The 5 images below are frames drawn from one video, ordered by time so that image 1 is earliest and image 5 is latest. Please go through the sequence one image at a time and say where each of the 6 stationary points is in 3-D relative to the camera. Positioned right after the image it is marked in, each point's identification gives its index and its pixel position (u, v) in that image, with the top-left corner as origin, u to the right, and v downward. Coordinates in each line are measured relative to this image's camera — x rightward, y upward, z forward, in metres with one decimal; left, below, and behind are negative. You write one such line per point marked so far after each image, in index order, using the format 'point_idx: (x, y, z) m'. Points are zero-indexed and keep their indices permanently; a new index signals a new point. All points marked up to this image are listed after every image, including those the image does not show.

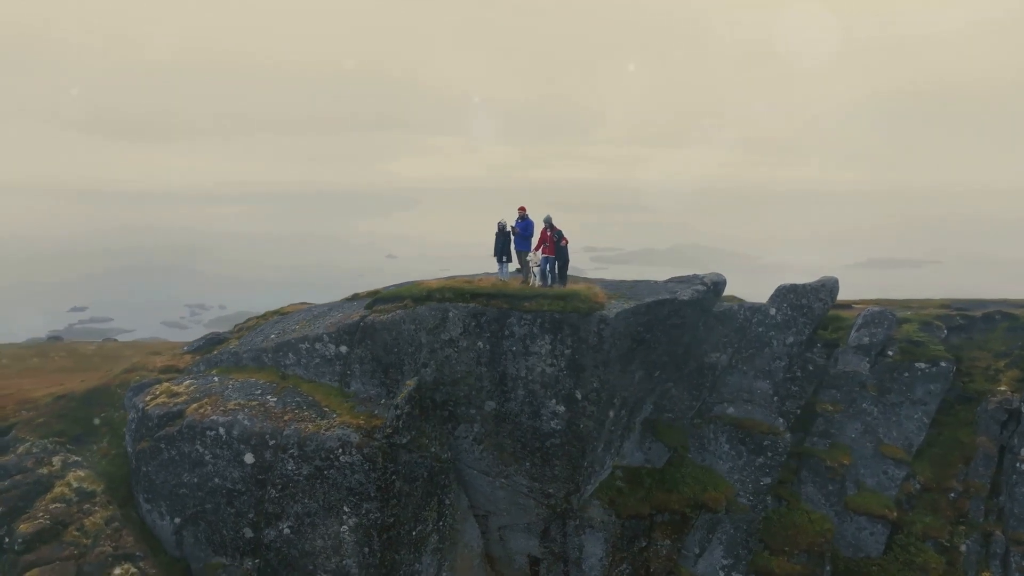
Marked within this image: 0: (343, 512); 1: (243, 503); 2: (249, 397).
0: (-5.8, -7.7, +18.2) m
1: (-9.5, -7.6, +18.7) m
2: (-9.8, -4.0, +19.7) m
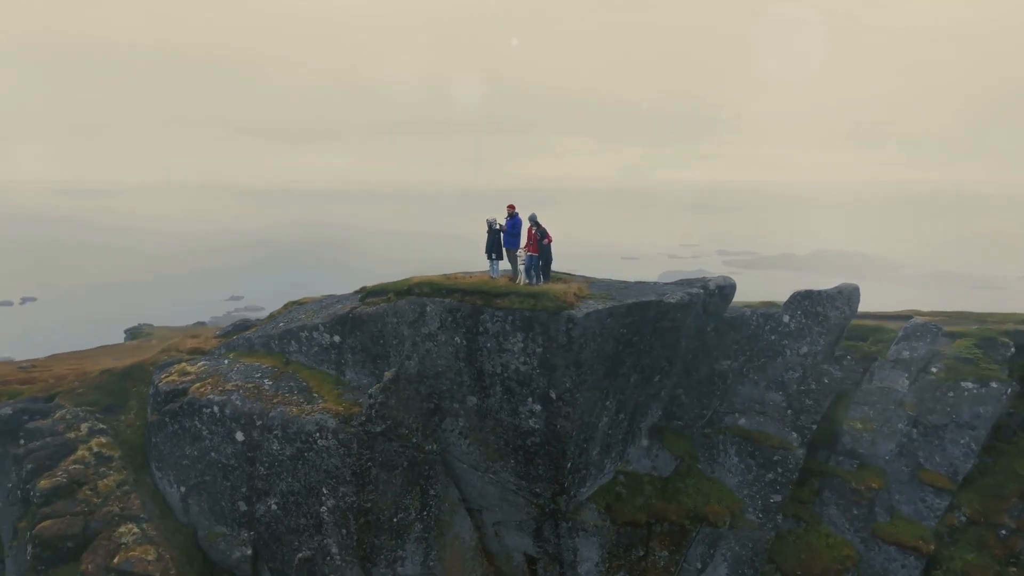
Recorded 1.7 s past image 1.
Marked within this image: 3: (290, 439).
0: (-6.8, -7.3, +18.9) m
1: (-10.4, -7.1, +20.0) m
2: (-10.5, -3.6, +21.0) m
3: (-7.8, -5.3, +18.7) m
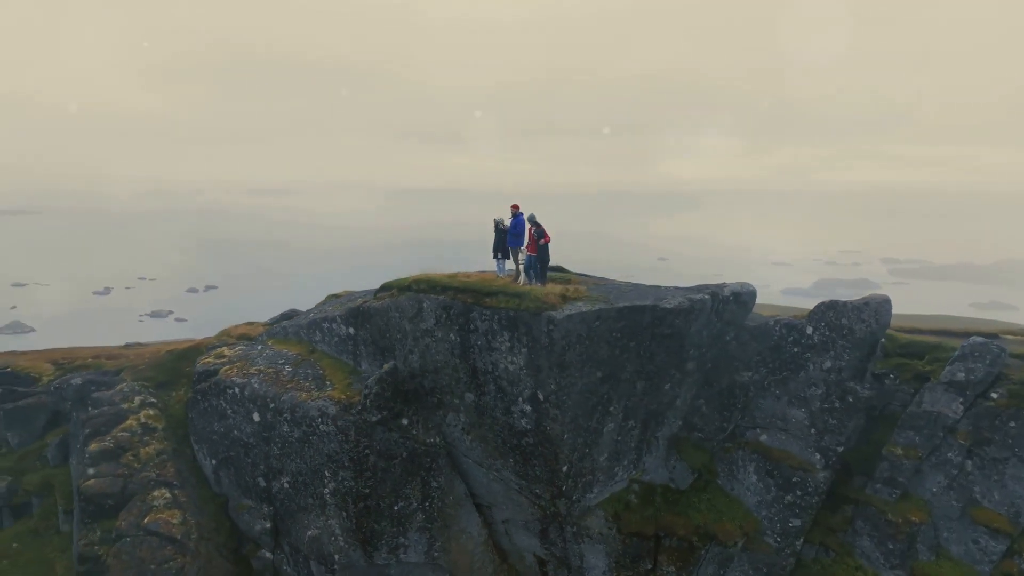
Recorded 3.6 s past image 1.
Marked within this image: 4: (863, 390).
0: (-7.1, -7.1, +20.0) m
1: (-10.4, -6.8, +21.6) m
2: (-10.3, -3.2, +22.6) m
3: (-8.1, -5.1, +20.0) m
4: (+12.4, -3.7, +19.1) m
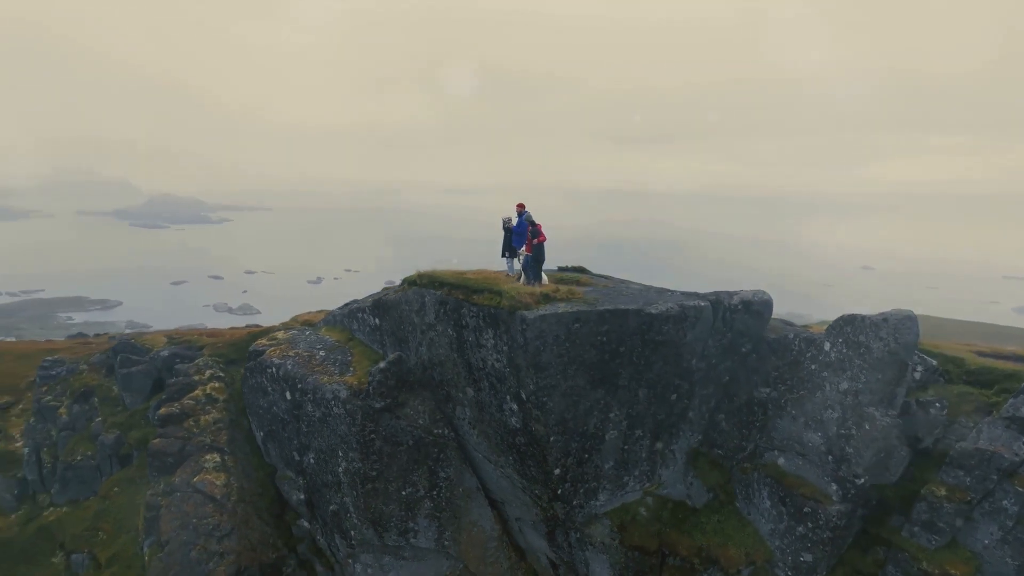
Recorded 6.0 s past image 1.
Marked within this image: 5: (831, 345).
0: (-7.1, -6.9, +21.8) m
1: (-10.1, -6.5, +24.1) m
2: (-9.6, -2.9, +25.0) m
3: (-8.1, -4.8, +22.0) m
4: (+11.9, -4.2, +17.0) m
5: (+11.1, -2.0, +18.2) m
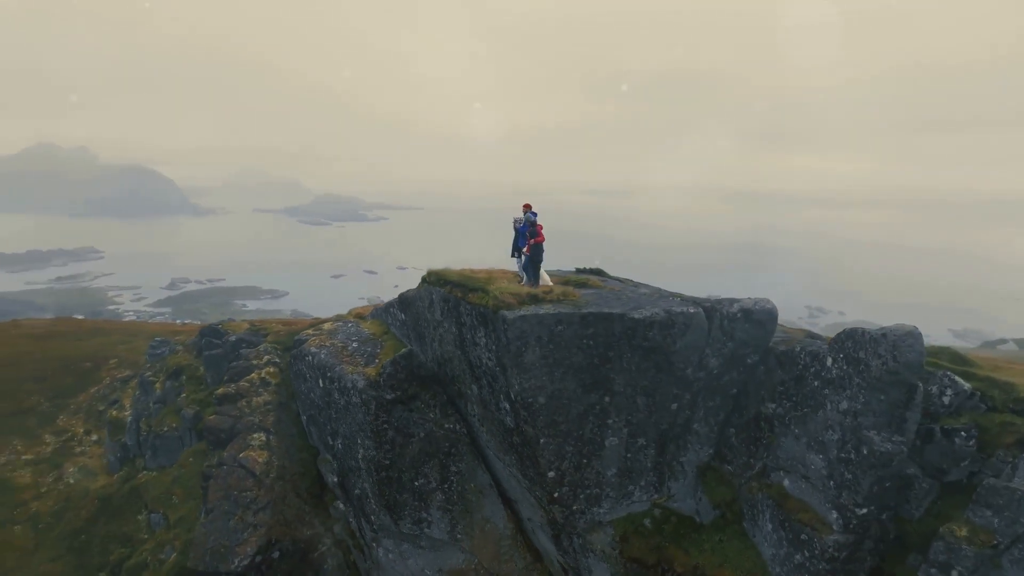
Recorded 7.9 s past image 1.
0: (-6.8, -6.8, +23.6) m
1: (-9.4, -6.4, +26.3) m
2: (-8.6, -2.8, +27.2) m
3: (-7.7, -4.7, +23.9) m
4: (+11.1, -4.6, +15.6) m
5: (+10.6, -2.4, +16.9) m
